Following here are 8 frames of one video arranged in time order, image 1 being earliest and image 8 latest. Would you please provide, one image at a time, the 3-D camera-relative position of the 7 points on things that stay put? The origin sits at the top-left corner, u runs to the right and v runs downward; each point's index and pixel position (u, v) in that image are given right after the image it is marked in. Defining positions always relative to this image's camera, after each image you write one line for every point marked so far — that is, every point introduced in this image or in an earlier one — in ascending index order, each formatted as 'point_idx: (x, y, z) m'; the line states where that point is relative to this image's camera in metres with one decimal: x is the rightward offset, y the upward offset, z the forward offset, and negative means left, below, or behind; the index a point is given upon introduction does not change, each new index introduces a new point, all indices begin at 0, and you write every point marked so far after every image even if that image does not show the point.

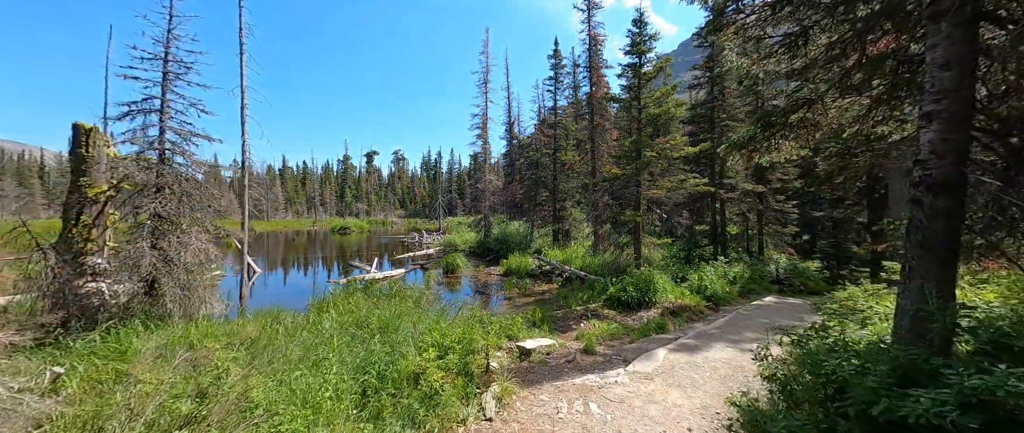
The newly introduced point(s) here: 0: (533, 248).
0: (+1.2, -1.8, +19.3) m
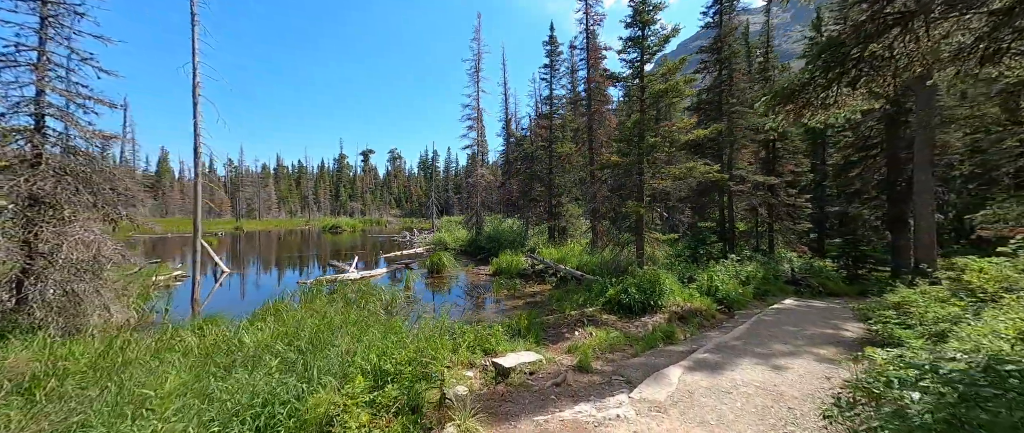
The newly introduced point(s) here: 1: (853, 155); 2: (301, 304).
0: (+0.8, -1.6, +18.0) m
1: (+15.0, +2.7, +15.3) m
2: (-5.5, -2.9, +8.2) m
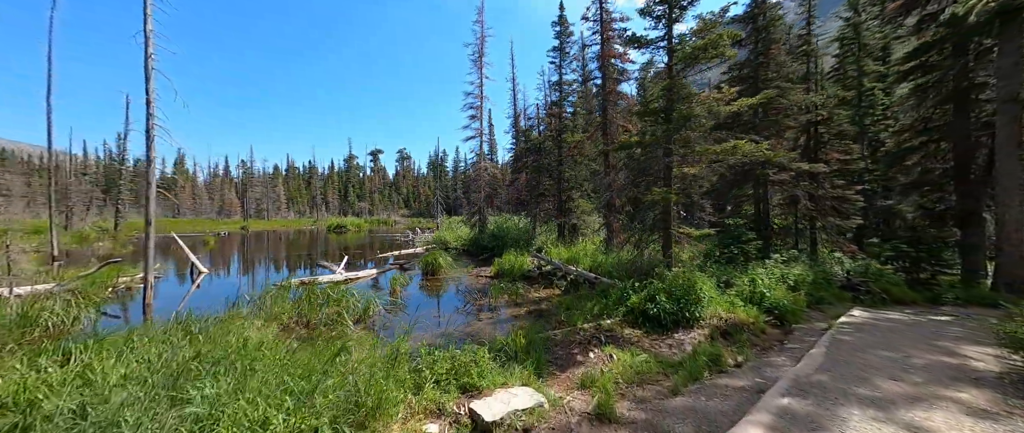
0: (+1.0, -1.4, +16.3) m
1: (+15.1, +2.9, +13.2) m
2: (-5.6, -2.7, +6.7) m
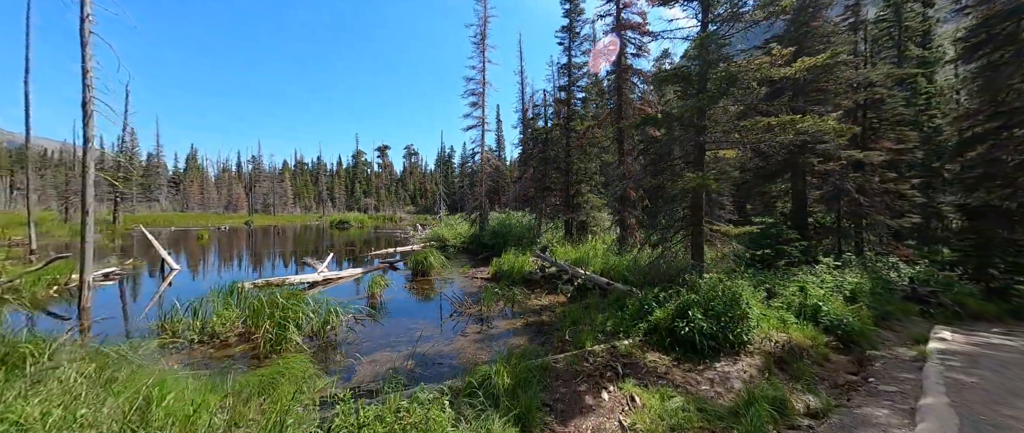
0: (+1.1, -1.2, +14.8) m
1: (+15.2, +3.0, +11.3) m
2: (-5.7, -2.4, +5.3) m
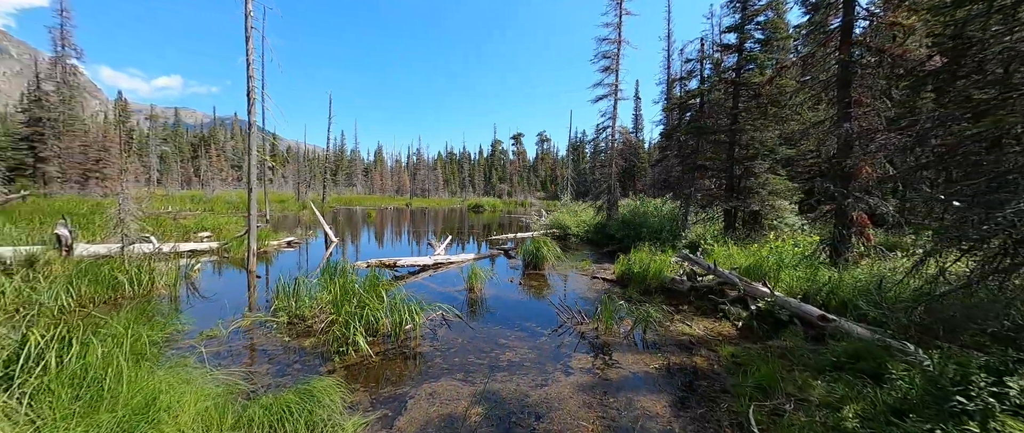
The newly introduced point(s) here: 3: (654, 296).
0: (+5.6, -0.7, +11.3) m
1: (+17.5, +2.8, +2.8) m
2: (-4.2, -2.0, +5.1) m
3: (+3.0, -1.6, +7.1) m
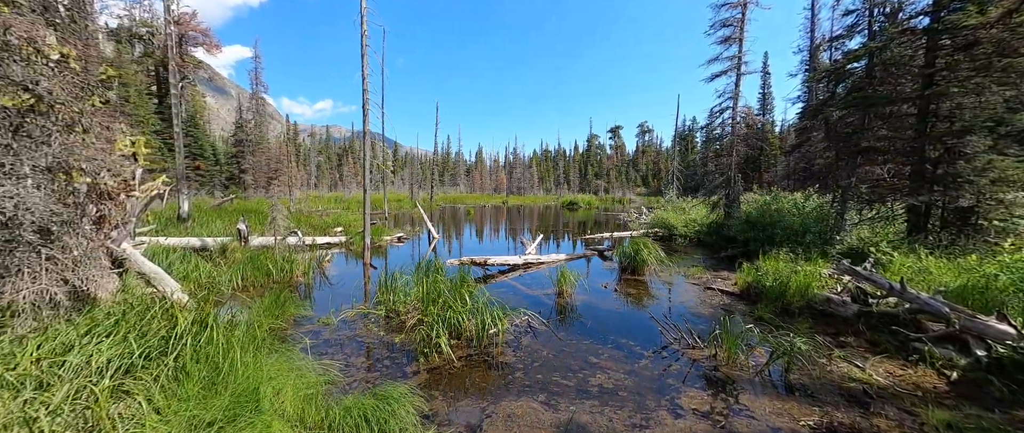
0: (+8.2, -0.7, +8.9) m
1: (+17.4, +2.7, -2.6) m
2: (-2.9, -2.0, +5.5) m
3: (+4.6, -1.6, +5.5) m
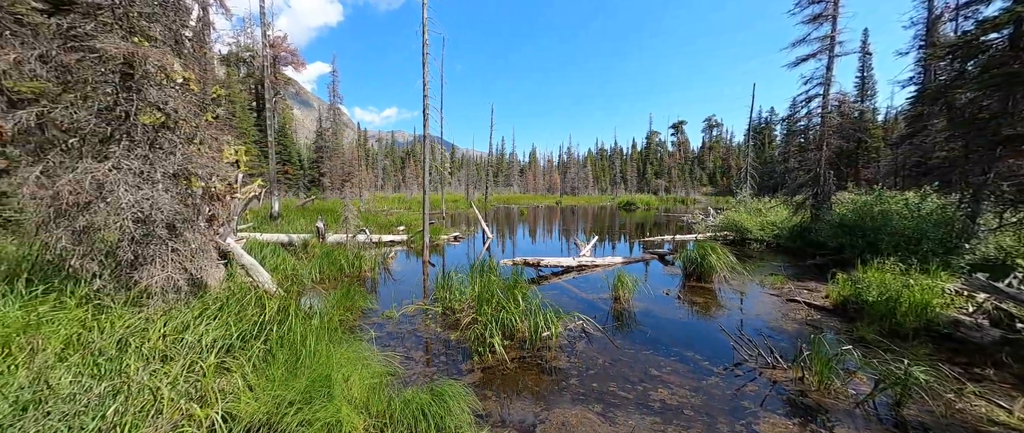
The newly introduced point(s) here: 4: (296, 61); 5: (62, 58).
0: (+9.5, -0.8, +7.4) m
1: (+16.8, +2.6, -5.4) m
2: (-2.0, -2.0, +5.8) m
3: (+5.4, -1.6, +4.6) m
4: (-12.4, +8.9, +19.9) m
5: (-5.0, +1.8, +3.9) m
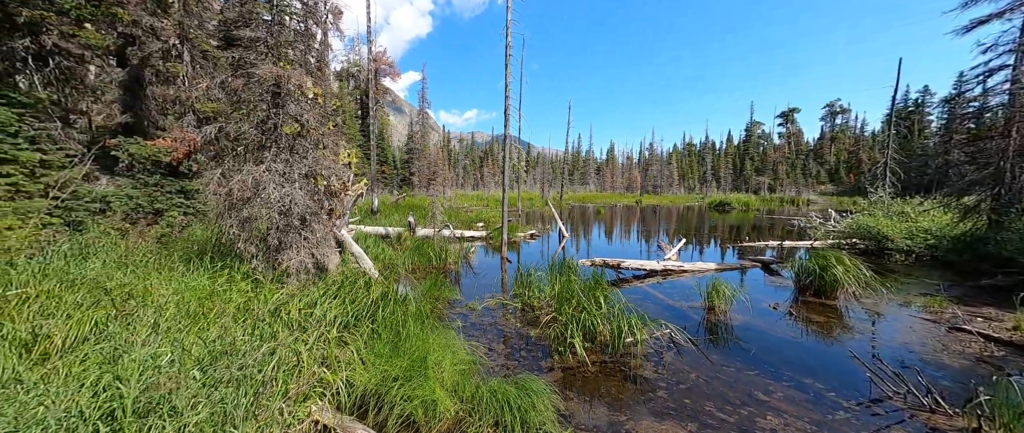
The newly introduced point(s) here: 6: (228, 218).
0: (+11.0, -1.0, +5.0) m
1: (+15.3, +2.2, -9.1) m
2: (-0.6, -2.0, +6.1) m
3: (+6.3, -1.8, +3.3) m
4: (-7.4, +9.2, +22.1) m
5: (-3.9, +1.9, +4.9) m
6: (-4.0, 0.0, +4.9) m
